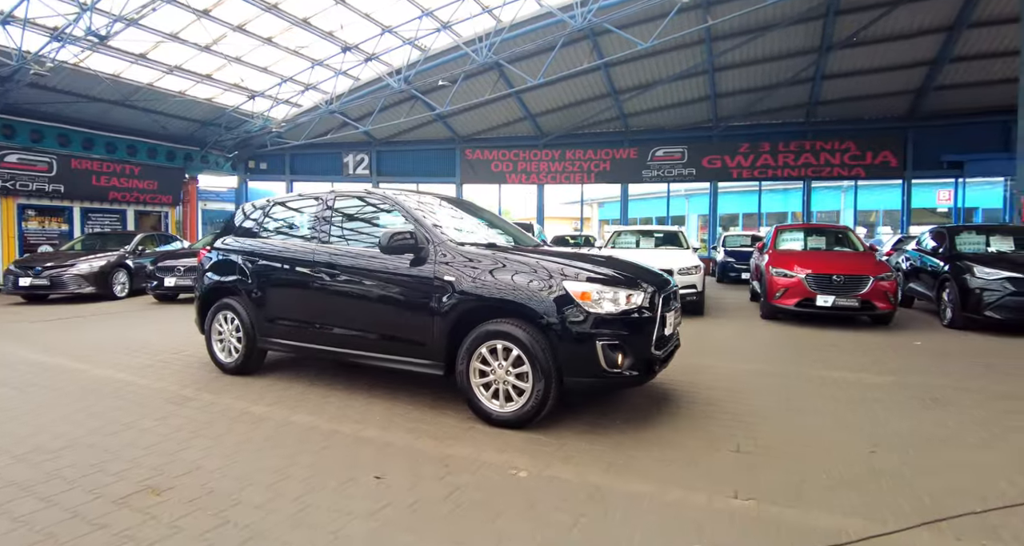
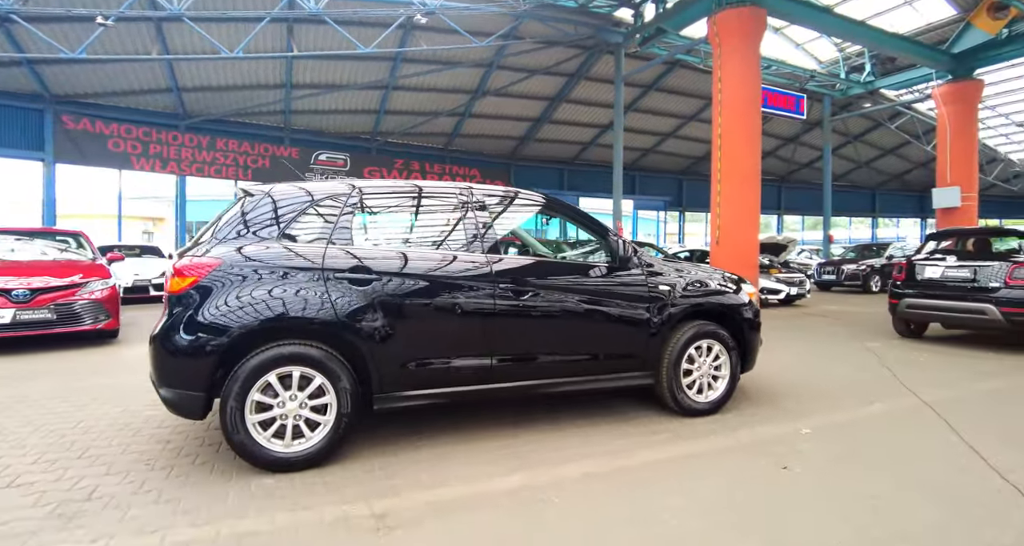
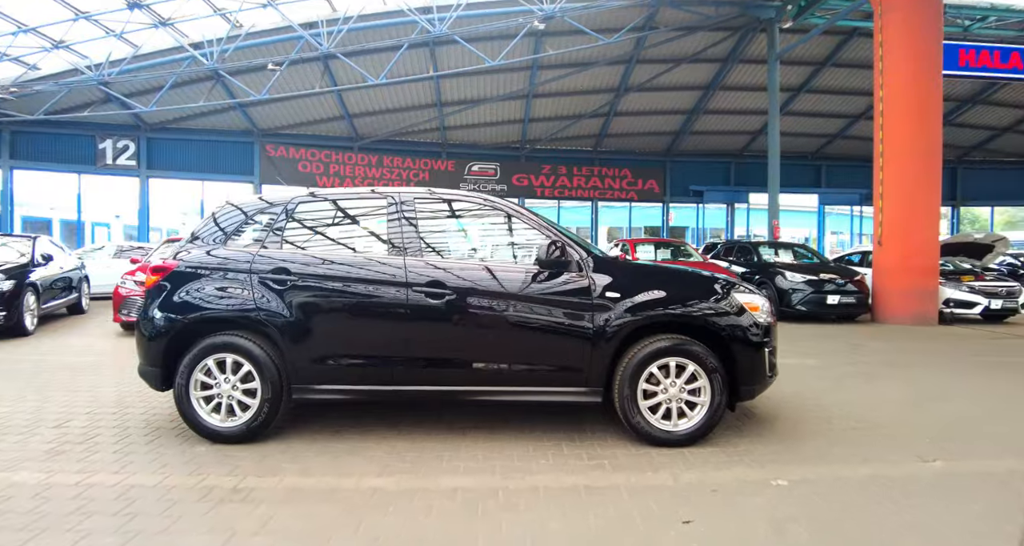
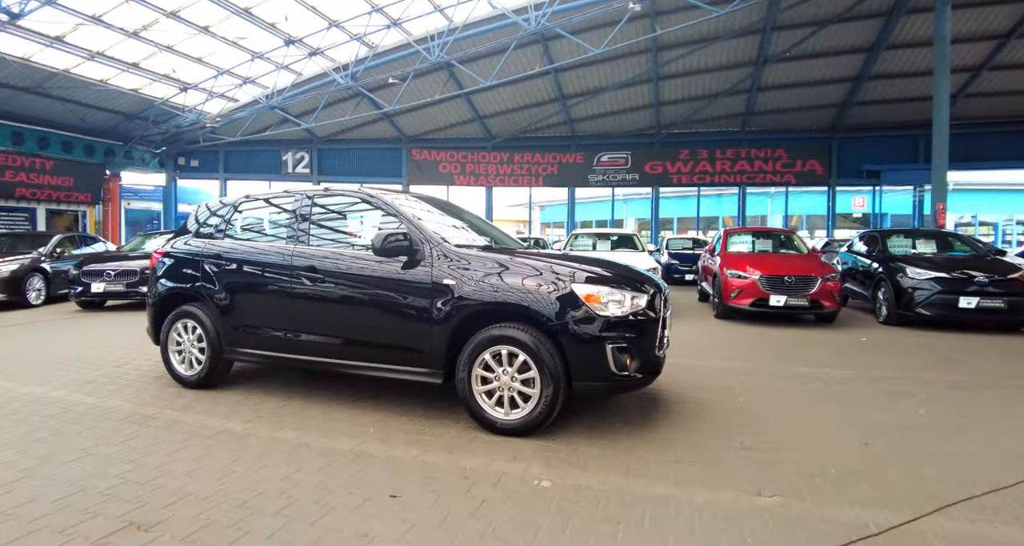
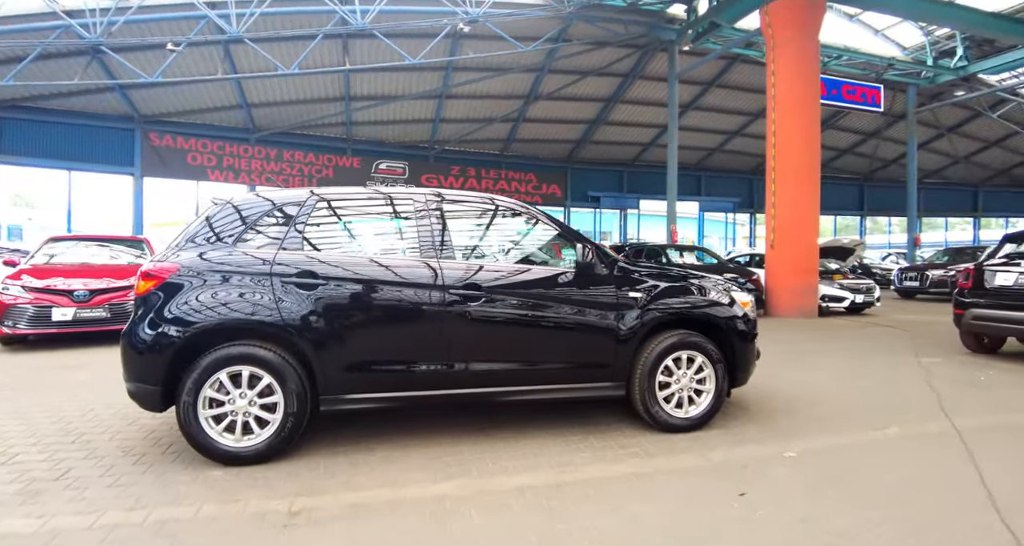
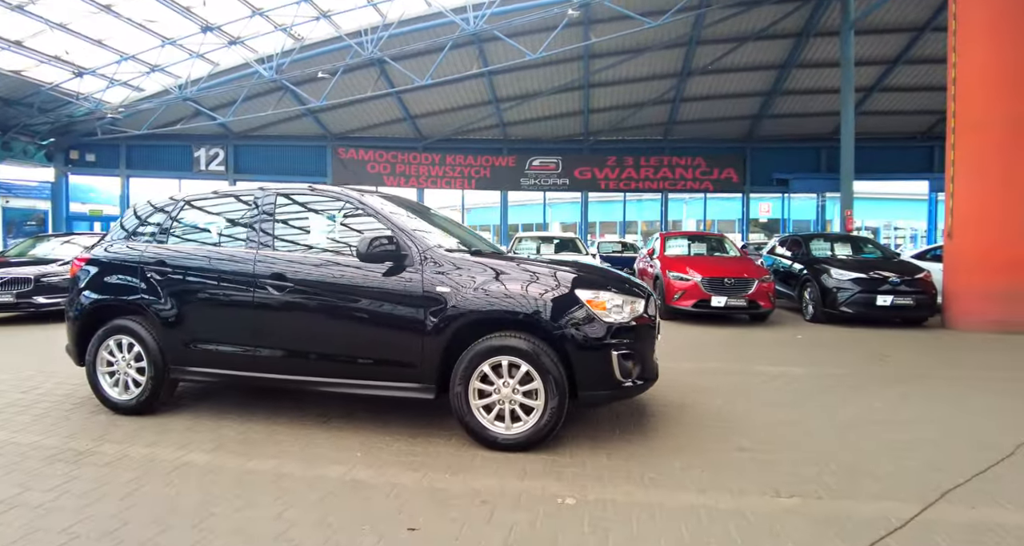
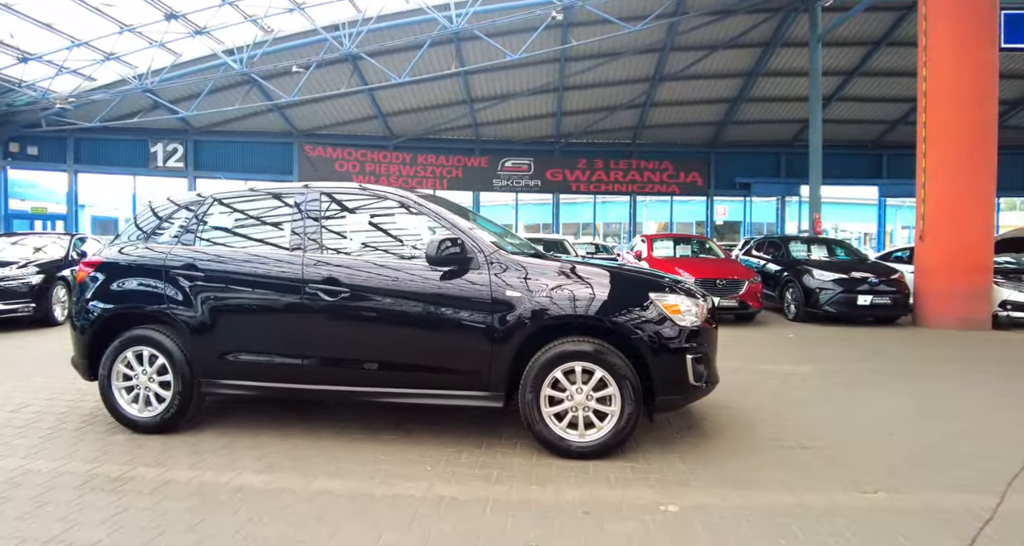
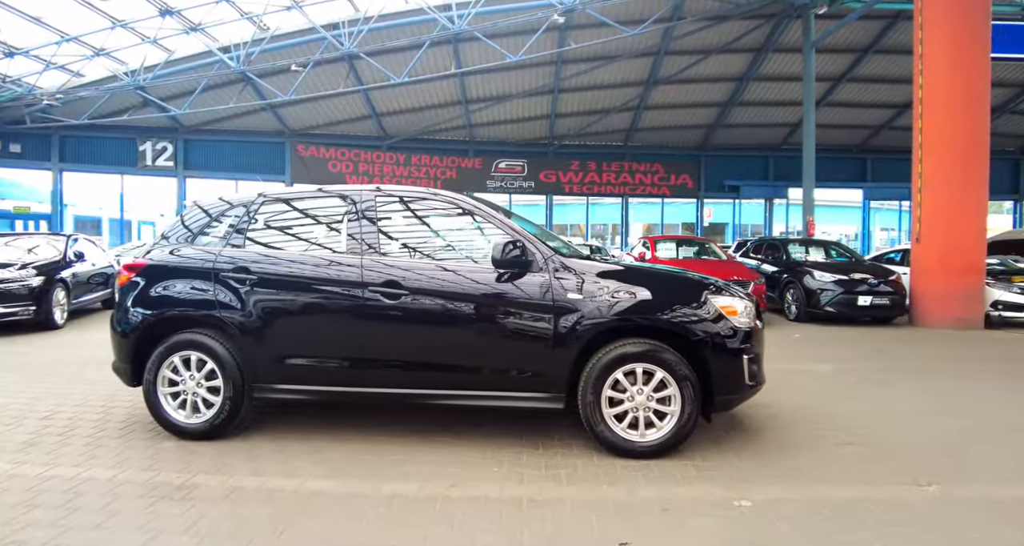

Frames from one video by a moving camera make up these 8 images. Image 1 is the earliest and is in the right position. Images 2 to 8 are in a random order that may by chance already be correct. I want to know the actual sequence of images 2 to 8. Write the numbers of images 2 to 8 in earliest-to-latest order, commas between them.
4, 6, 7, 8, 3, 5, 2
